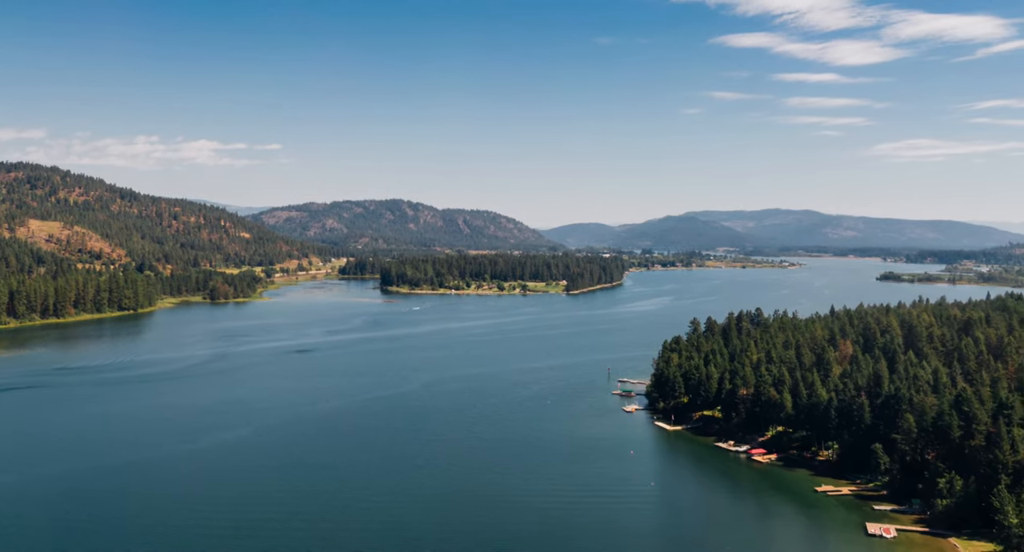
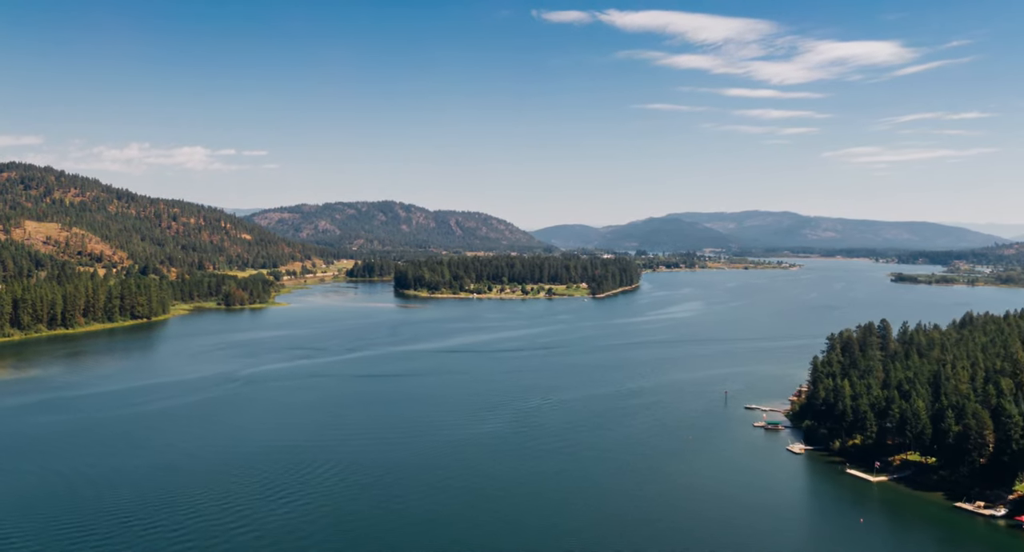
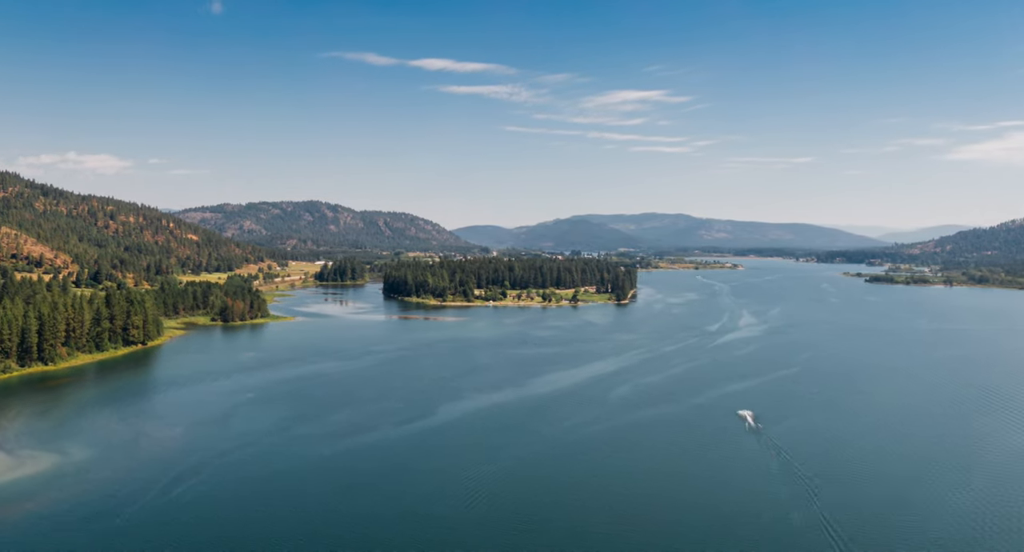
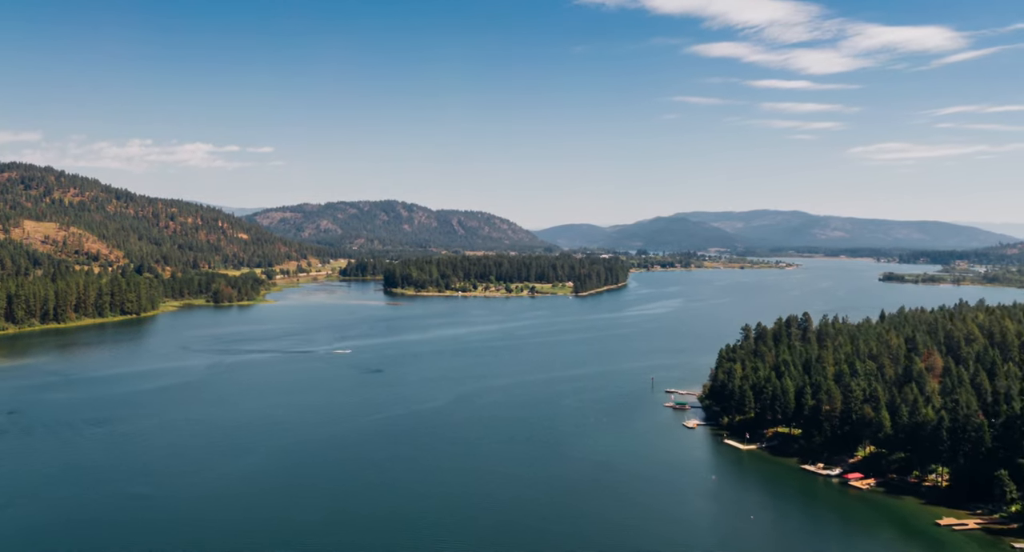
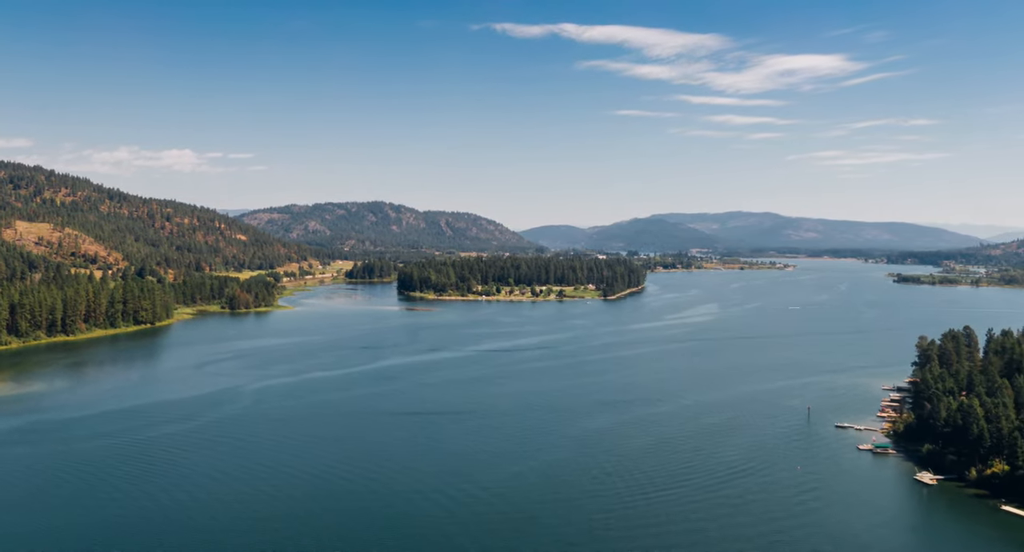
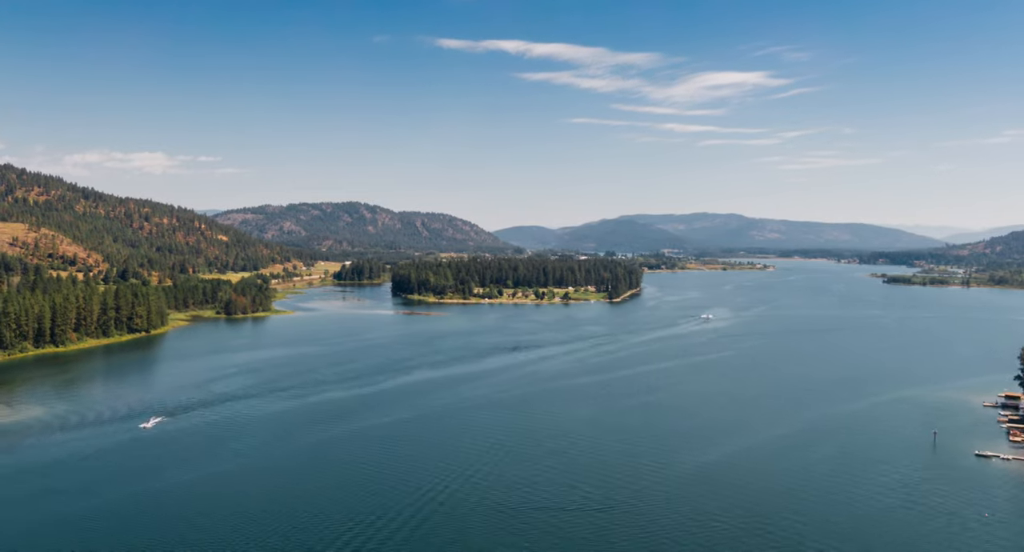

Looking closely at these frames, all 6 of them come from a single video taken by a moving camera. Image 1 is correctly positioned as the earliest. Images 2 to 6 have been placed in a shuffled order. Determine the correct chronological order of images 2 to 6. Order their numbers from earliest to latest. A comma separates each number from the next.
4, 2, 5, 6, 3
